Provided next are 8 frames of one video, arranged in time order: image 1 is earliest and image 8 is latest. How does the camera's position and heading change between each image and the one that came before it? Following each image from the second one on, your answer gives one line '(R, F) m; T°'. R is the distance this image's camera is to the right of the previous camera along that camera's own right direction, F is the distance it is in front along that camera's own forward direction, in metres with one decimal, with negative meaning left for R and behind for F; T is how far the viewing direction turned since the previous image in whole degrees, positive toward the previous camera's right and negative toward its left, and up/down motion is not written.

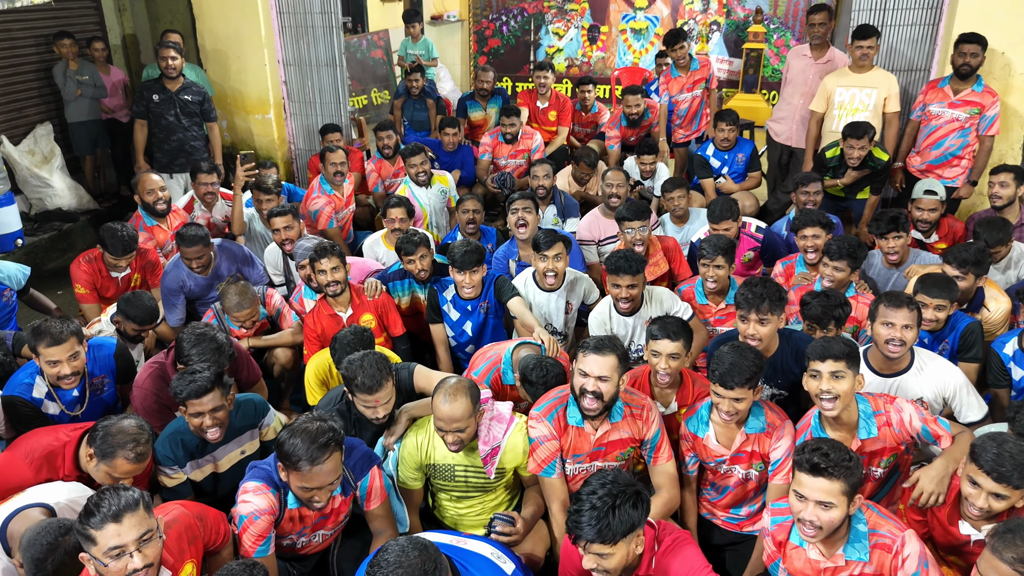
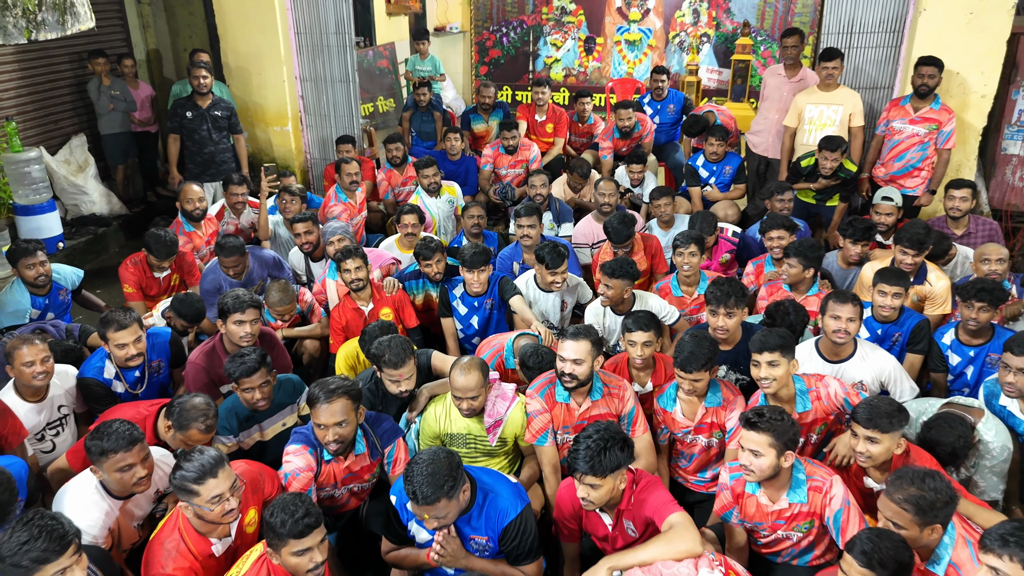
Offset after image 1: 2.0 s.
(0.0, -0.5) m; 0°
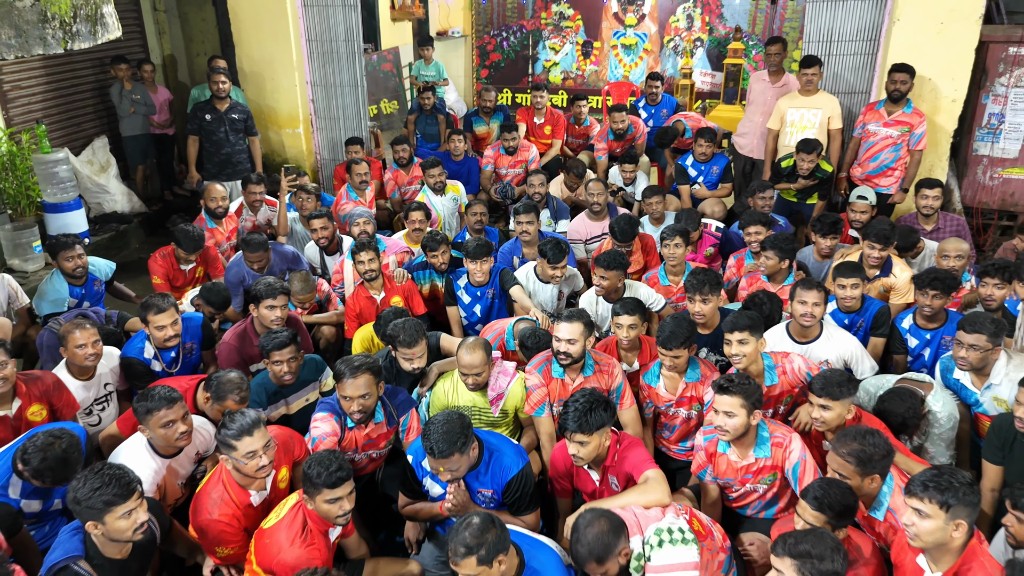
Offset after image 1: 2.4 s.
(0.0, -0.3) m; 0°
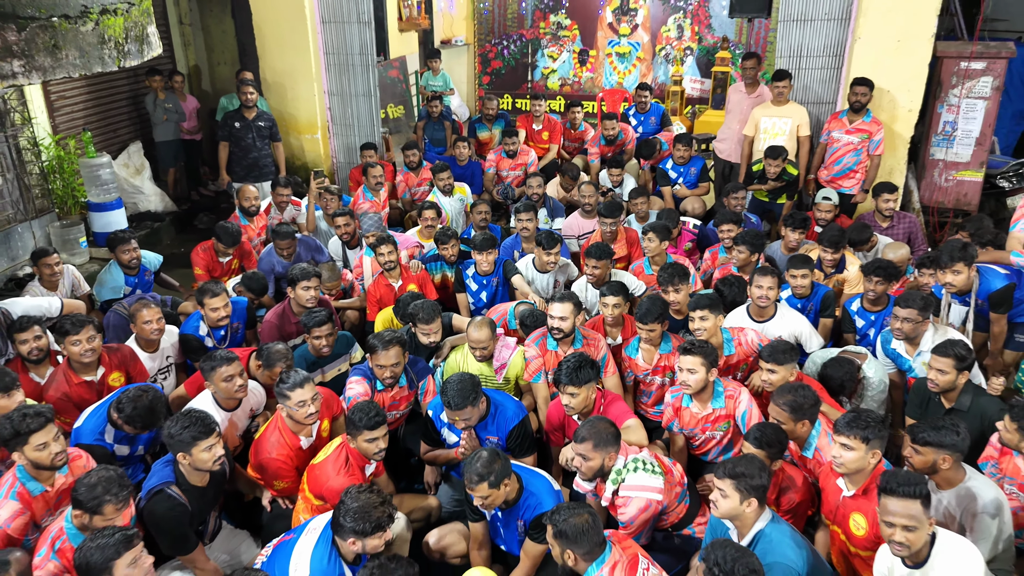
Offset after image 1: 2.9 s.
(0.0, -0.6) m; 0°
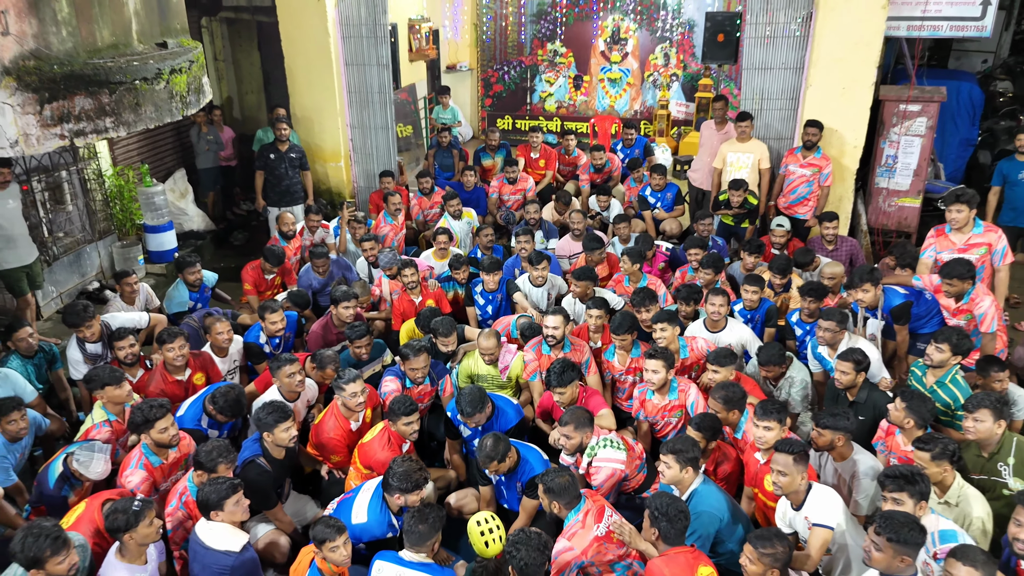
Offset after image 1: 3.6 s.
(0.0, -1.0) m; 0°
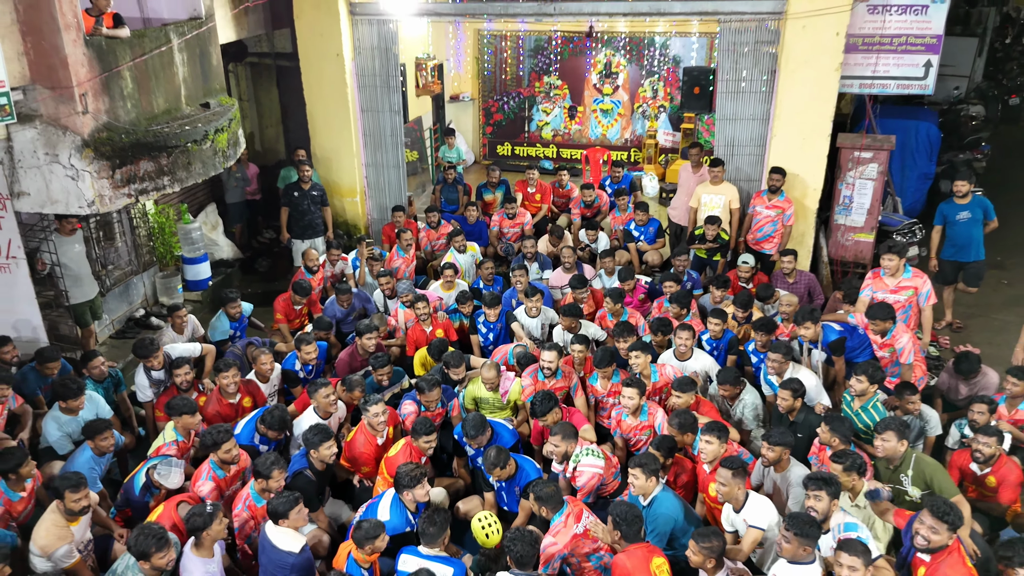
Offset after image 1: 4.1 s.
(0.0, -0.9) m; 0°
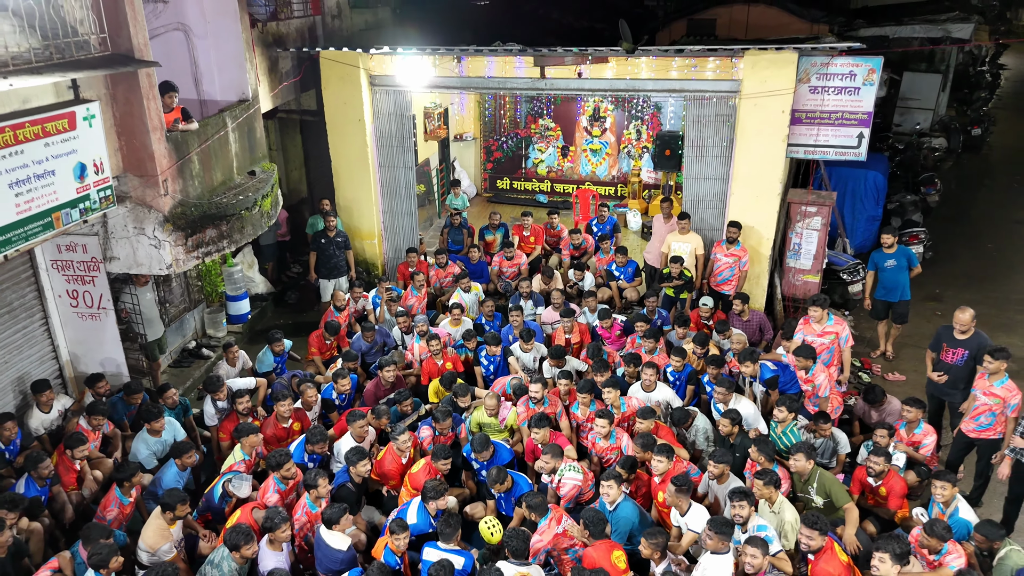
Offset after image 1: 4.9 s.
(0.0, -1.4) m; 0°
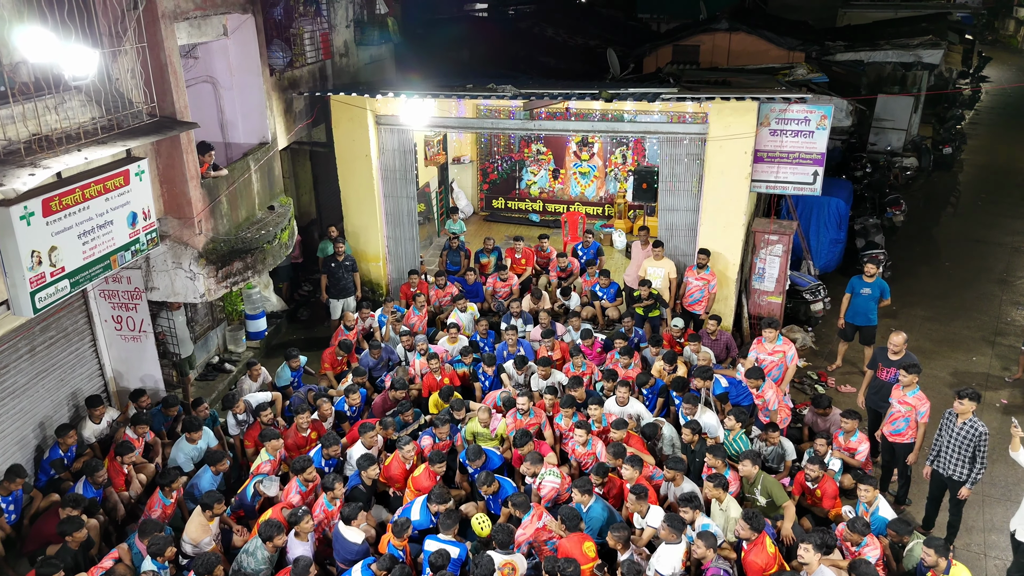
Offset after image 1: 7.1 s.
(+0.1, -1.0) m; 0°
